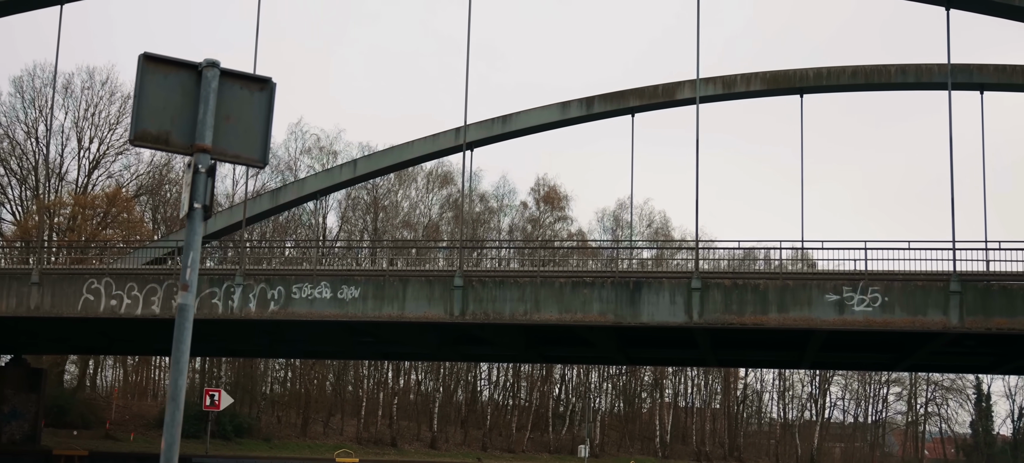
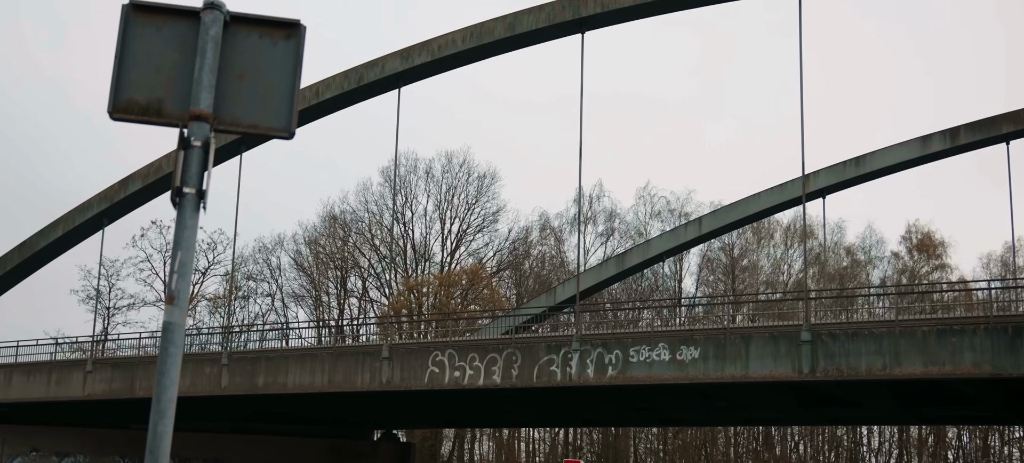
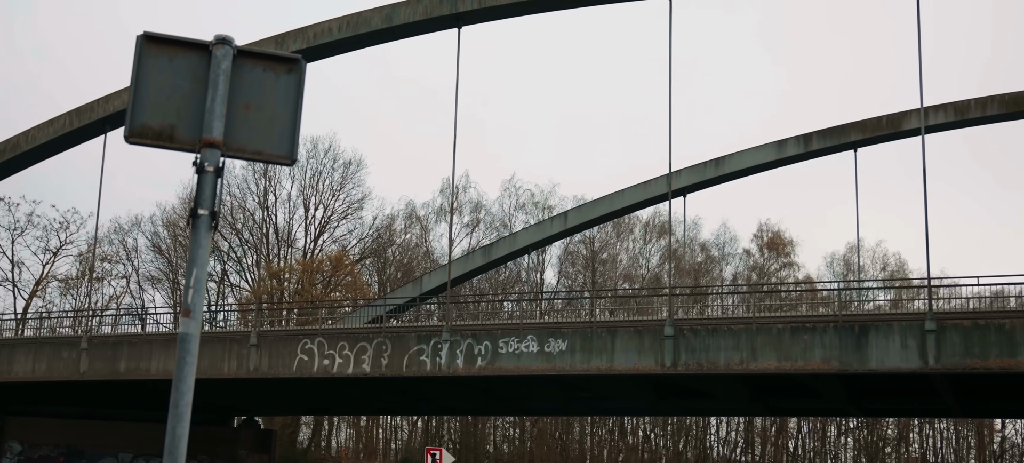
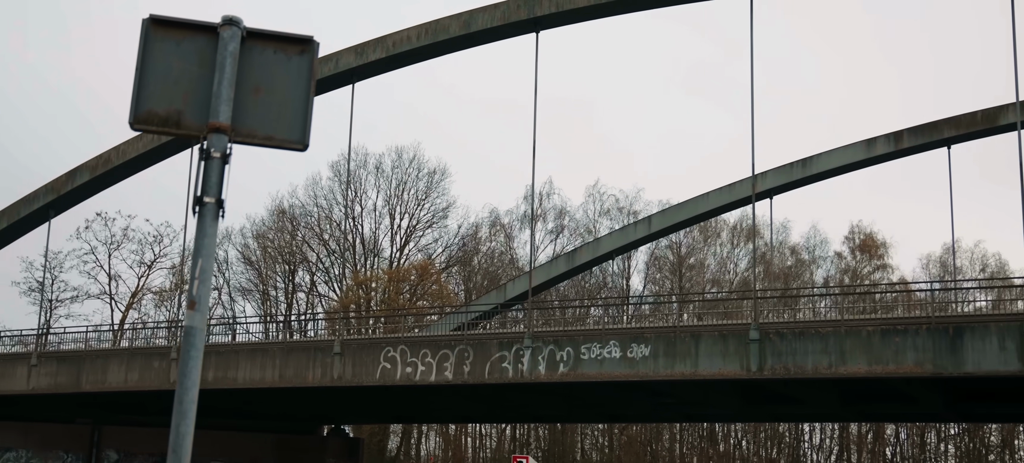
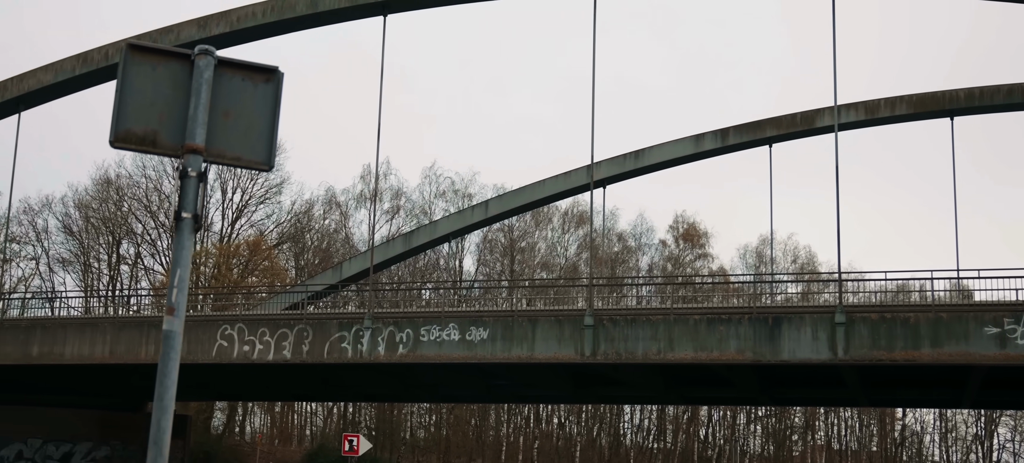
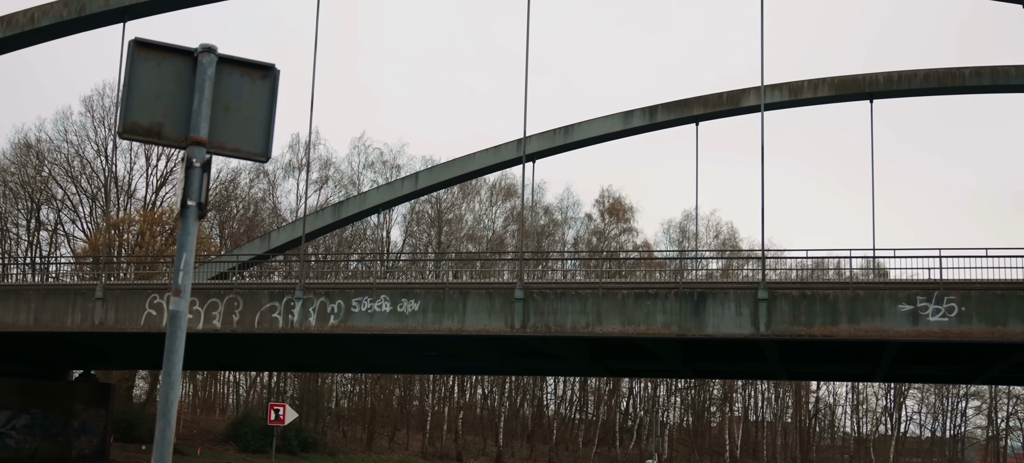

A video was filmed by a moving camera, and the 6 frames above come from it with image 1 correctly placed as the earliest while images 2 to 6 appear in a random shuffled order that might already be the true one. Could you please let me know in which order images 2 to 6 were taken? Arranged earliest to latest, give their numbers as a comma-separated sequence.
6, 5, 3, 4, 2
